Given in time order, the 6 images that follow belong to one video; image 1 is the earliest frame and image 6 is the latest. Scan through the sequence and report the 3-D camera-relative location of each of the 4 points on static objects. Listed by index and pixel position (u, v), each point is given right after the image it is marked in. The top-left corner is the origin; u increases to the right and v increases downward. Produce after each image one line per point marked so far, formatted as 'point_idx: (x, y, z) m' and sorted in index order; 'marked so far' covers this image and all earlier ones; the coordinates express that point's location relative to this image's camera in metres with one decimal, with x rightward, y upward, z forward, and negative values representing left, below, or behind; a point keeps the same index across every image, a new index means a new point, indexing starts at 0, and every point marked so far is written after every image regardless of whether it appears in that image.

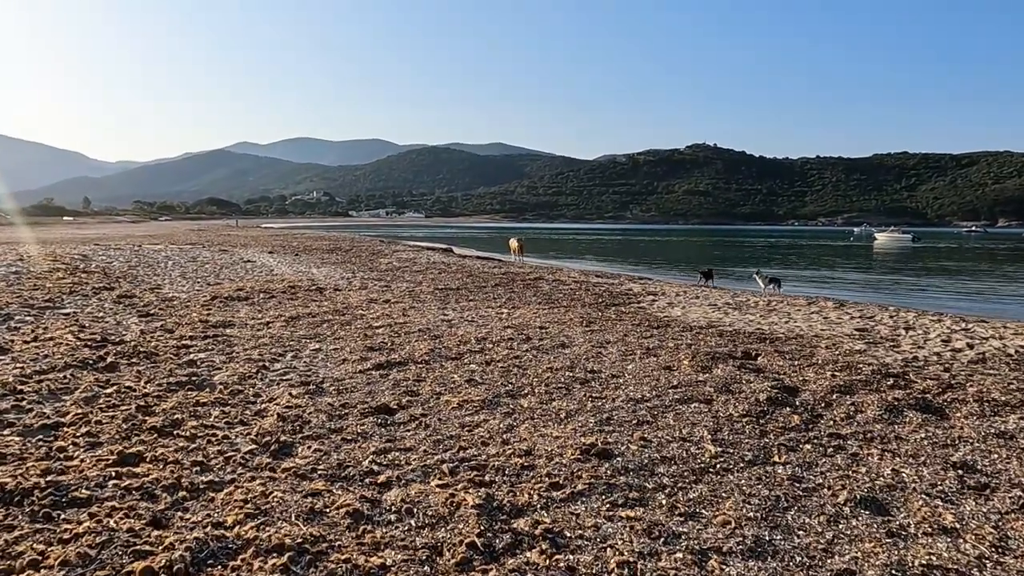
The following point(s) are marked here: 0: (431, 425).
0: (-0.8, -1.4, +6.6) m
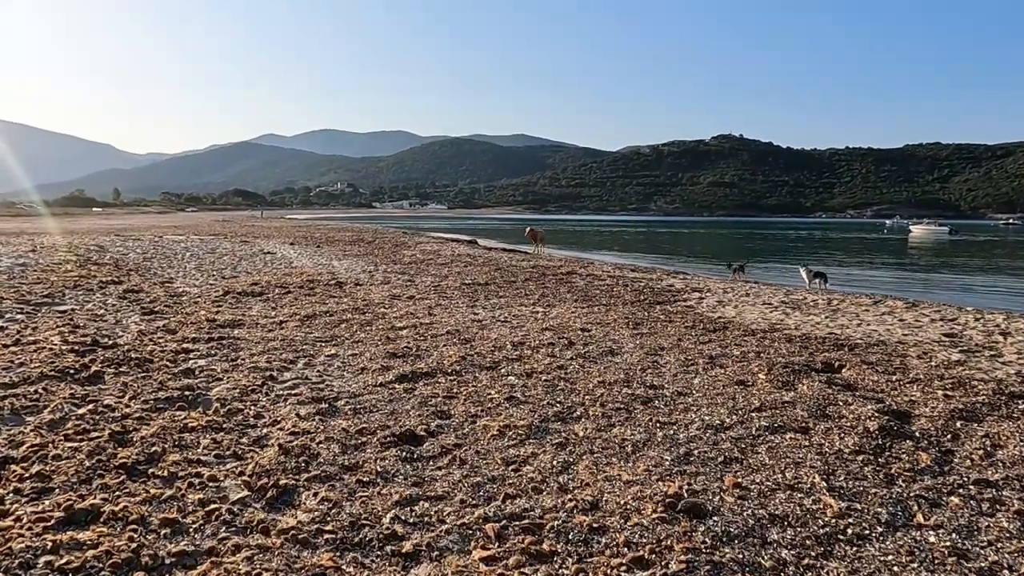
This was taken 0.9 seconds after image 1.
0: (-0.4, -1.4, +5.3) m
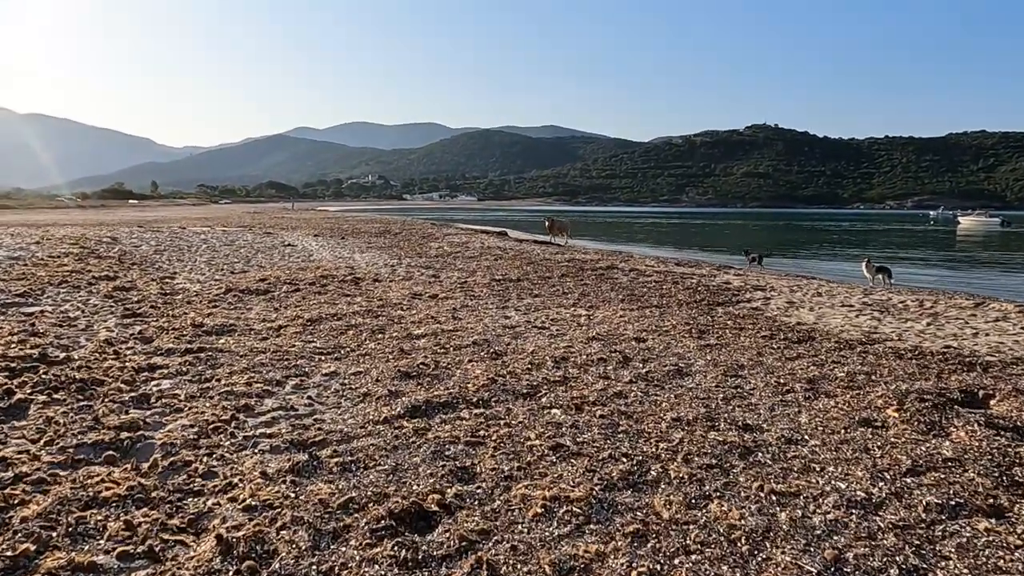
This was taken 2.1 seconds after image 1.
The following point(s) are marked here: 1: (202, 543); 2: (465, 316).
0: (-0.1, -1.5, +3.5) m
1: (-1.7, -1.4, +3.6) m
2: (-0.8, -0.4, +10.8) m
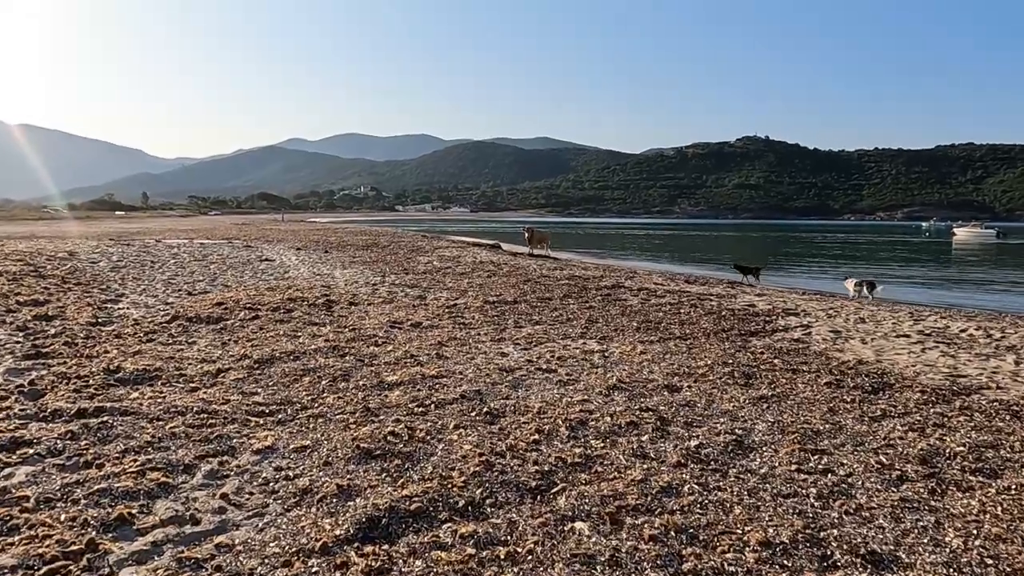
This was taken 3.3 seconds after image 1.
0: (0.0, -1.8, +1.5) m
1: (-1.6, -1.7, +1.7) m
2: (-0.8, -0.9, +8.8) m
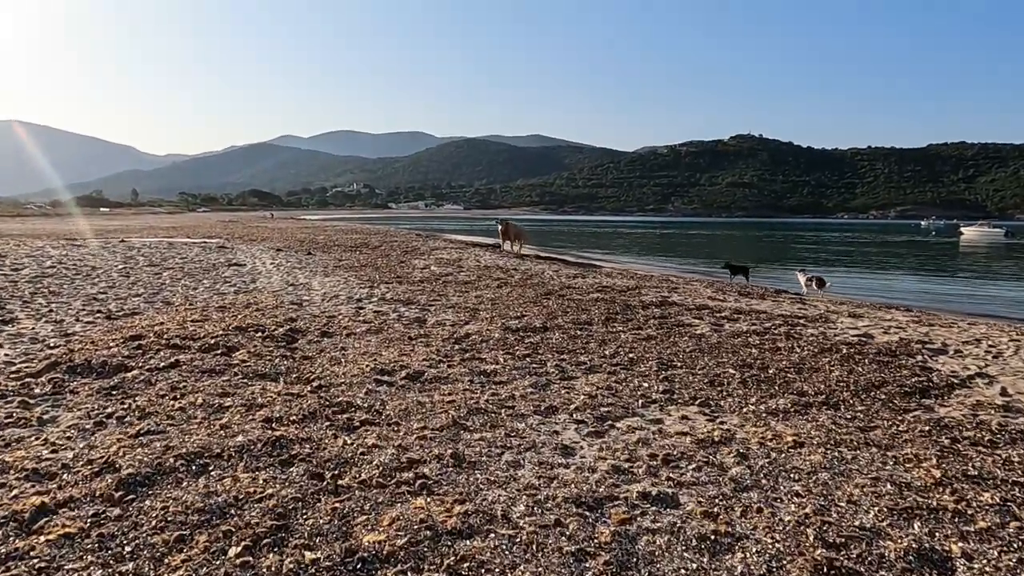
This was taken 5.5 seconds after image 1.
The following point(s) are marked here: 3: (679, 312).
0: (+0.6, -2.2, -2.2) m
1: (-1.0, -2.1, -2.1) m
2: (-0.3, -1.2, +5.1) m
3: (+3.3, -0.5, +12.8) m
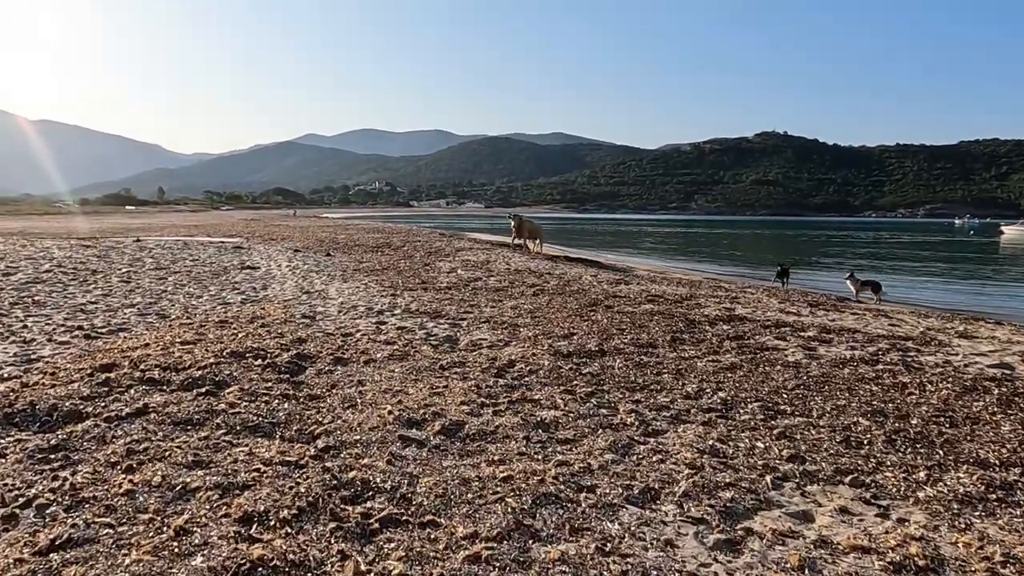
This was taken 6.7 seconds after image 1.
0: (+0.9, -2.4, -4.1) m
1: (-0.7, -2.3, -3.9) m
2: (+0.3, -1.5, +3.2) m
3: (+4.1, -0.7, +10.8) m
